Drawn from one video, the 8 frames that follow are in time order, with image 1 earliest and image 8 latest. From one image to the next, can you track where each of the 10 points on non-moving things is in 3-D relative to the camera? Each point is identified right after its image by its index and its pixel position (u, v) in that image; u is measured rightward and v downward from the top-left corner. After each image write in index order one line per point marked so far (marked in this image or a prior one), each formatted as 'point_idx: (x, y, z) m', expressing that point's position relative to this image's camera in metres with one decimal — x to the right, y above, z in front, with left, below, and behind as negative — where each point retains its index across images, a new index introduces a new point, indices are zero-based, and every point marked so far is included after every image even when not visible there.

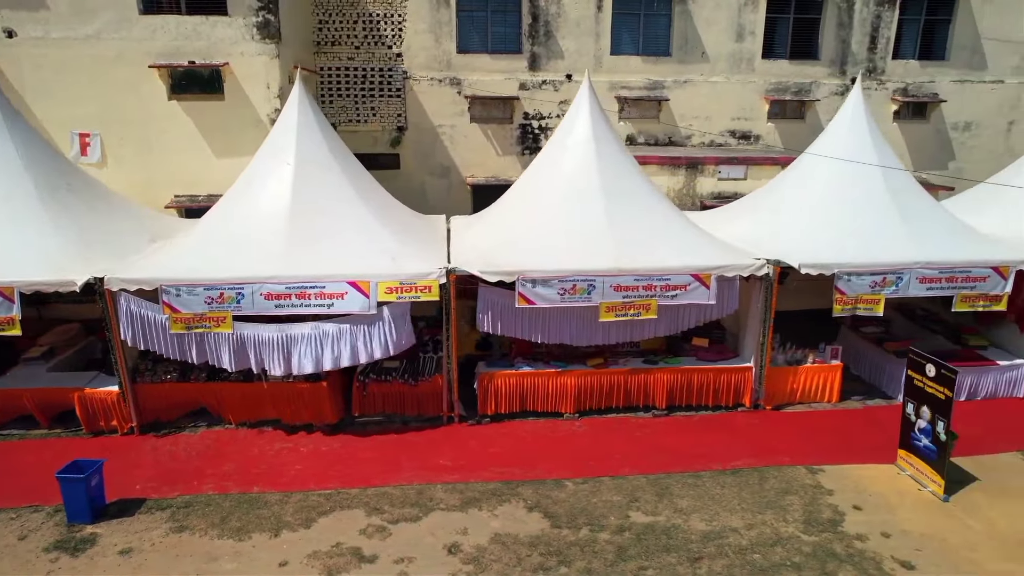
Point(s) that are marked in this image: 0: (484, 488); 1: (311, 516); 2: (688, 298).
0: (-0.3, -2.0, +6.8) m
1: (-1.9, -2.2, +6.3) m
2: (+2.1, -0.1, +7.9) m
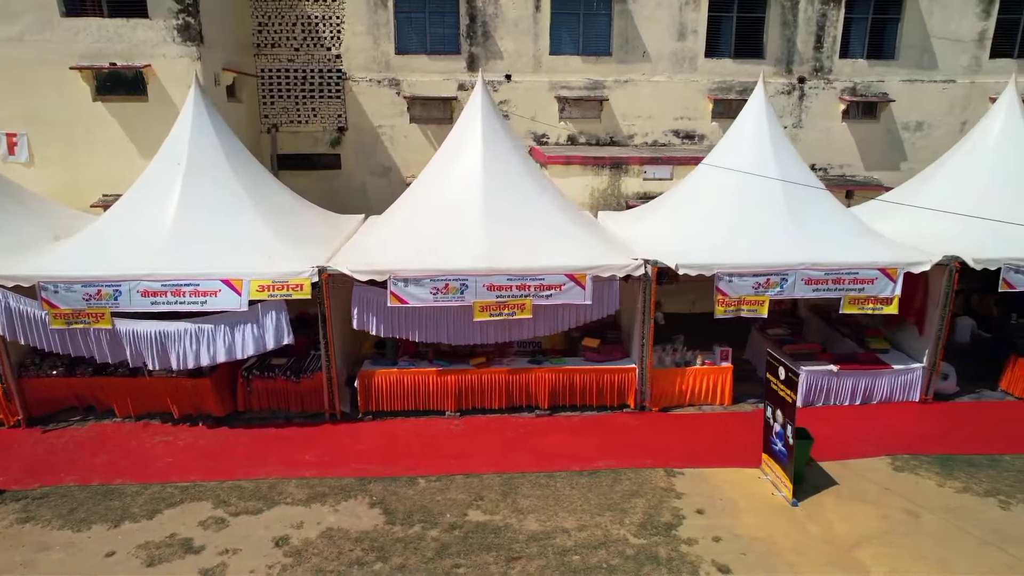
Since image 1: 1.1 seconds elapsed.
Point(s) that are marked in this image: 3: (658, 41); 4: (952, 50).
0: (-1.8, -2.0, +6.8) m
1: (-3.5, -2.1, +6.4) m
2: (+0.6, -0.1, +7.9) m
3: (+3.0, +5.2, +13.8) m
4: (+9.5, +5.2, +14.4) m
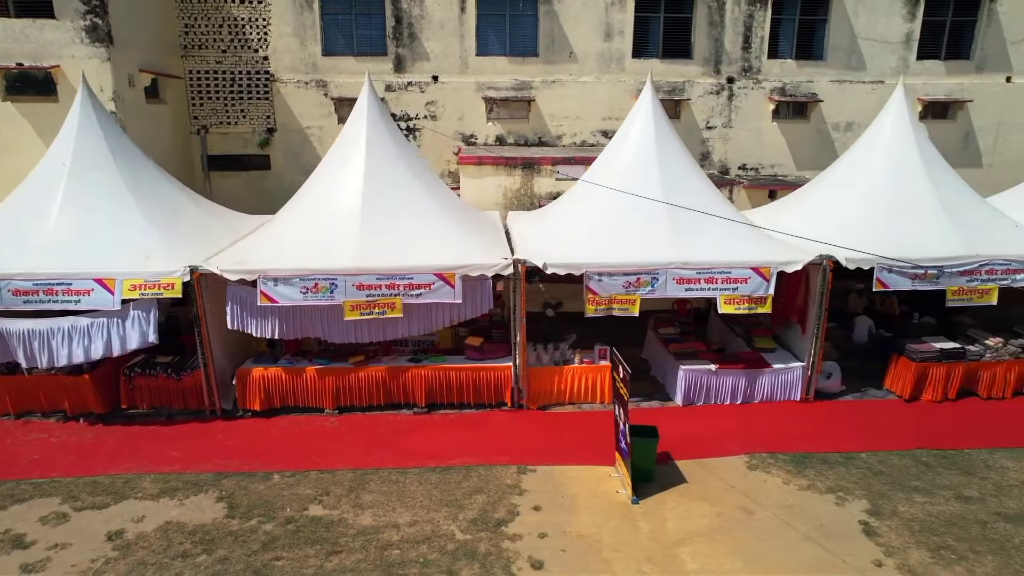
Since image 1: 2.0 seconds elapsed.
0: (-3.4, -2.0, +6.9) m
1: (-5.0, -2.1, +6.5) m
2: (-1.0, -0.1, +8.0) m
3: (+1.5, +5.2, +13.9) m
4: (+8.0, +5.2, +14.4) m
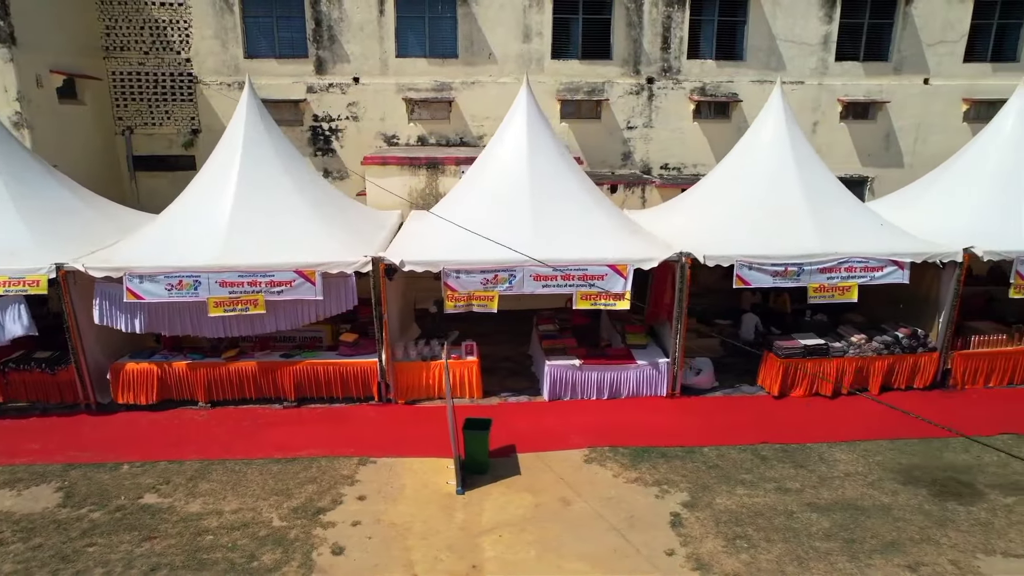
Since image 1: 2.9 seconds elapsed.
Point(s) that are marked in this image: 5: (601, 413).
0: (-5.1, -2.0, +7.1) m
1: (-6.8, -2.1, +6.7) m
2: (-2.7, -0.1, +8.2) m
3: (-0.2, +5.2, +14.1) m
4: (+6.3, +5.2, +14.6) m
5: (+1.1, -1.6, +8.5) m
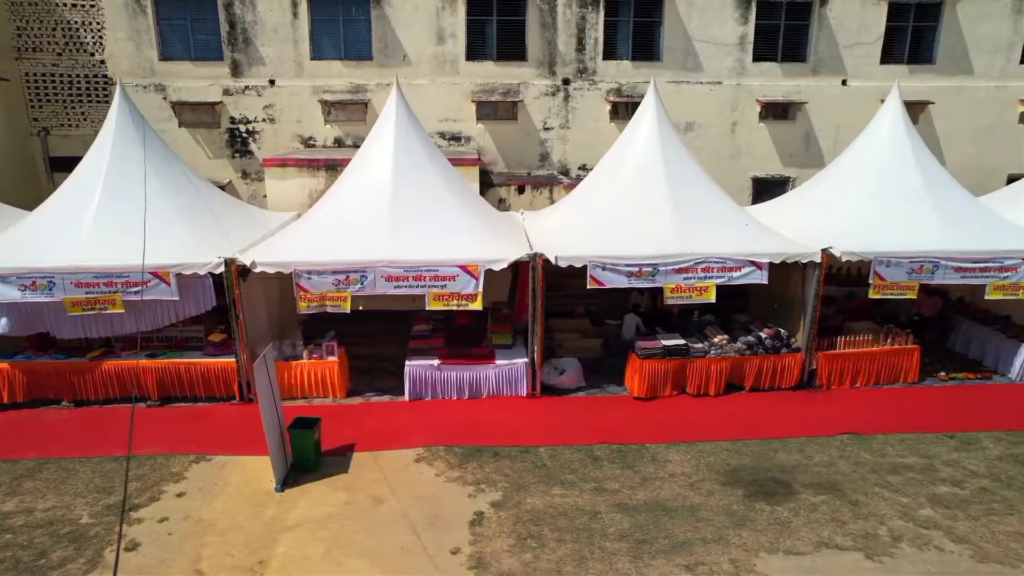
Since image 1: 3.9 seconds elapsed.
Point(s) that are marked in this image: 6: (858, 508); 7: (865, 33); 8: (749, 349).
0: (-7.0, -2.0, +7.2) m
1: (-8.6, -2.1, +6.8) m
2: (-4.6, -0.1, +8.3) m
3: (-2.0, +5.2, +14.1) m
4: (+4.5, +5.2, +14.6) m
5: (-0.7, -1.6, +8.5) m
6: (+3.4, -2.2, +6.4) m
7: (+8.0, +5.8, +14.8) m
8: (+3.2, -0.8, +9.0) m
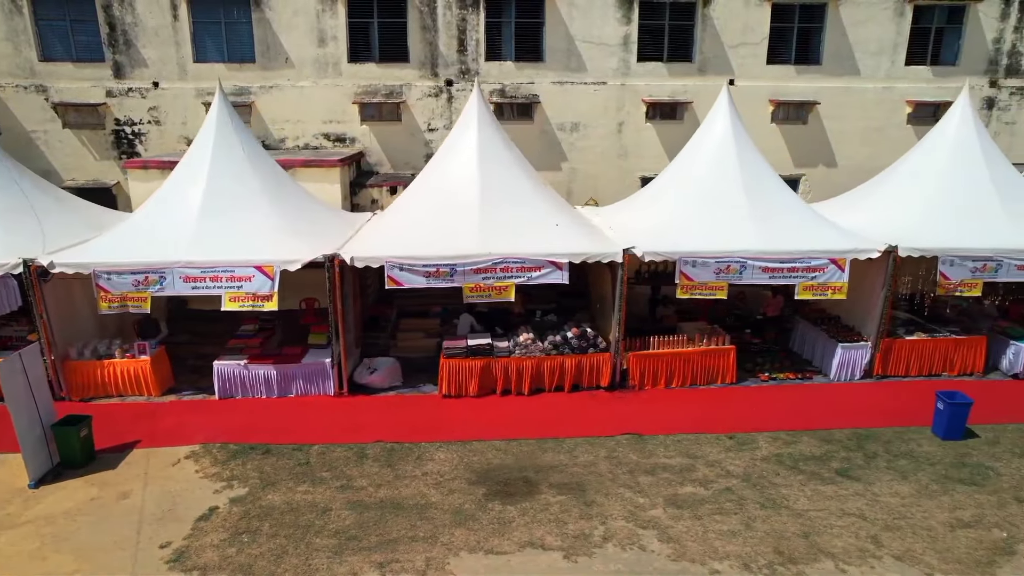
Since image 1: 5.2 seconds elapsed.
0: (-9.6, -2.0, +7.4) m
1: (-11.3, -2.1, +7.0) m
2: (-7.2, -0.1, +8.4) m
3: (-4.6, +5.2, +14.2) m
4: (+1.9, +5.2, +14.7) m
5: (-3.4, -1.6, +8.6) m
6: (+0.8, -2.2, +6.5) m
7: (+5.4, +5.7, +14.8) m
8: (+0.6, -0.8, +9.1) m
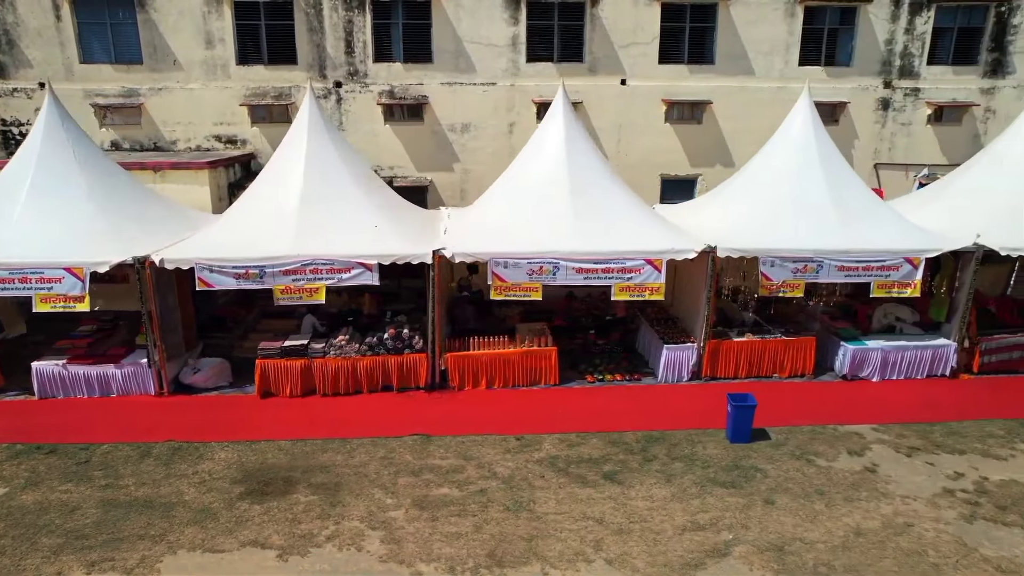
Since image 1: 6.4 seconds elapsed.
0: (-12.2, -2.0, +7.5) m
1: (-13.8, -2.1, +7.1) m
2: (-9.7, -0.1, +8.5) m
3: (-7.1, +5.2, +14.3) m
4: (-0.6, +5.2, +14.7) m
5: (-5.9, -1.6, +8.7) m
6: (-1.8, -2.2, +6.6) m
7: (+2.9, +5.7, +14.8) m
8: (-1.9, -0.9, +9.1) m
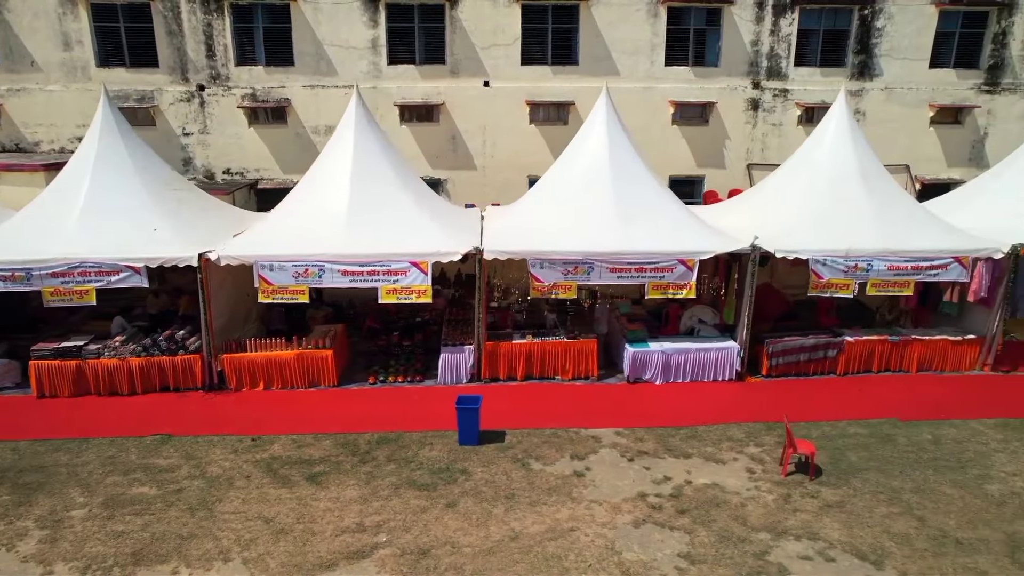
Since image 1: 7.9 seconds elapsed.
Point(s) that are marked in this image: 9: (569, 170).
0: (-15.3, -2.0, +7.6) m
1: (-17.0, -2.1, +7.2) m
2: (-12.9, -0.1, +8.6) m
3: (-10.2, +5.2, +14.4) m
4: (-3.7, +5.2, +14.8) m
5: (-9.0, -1.7, +8.8) m
6: (-4.9, -2.2, +6.6) m
7: (-0.2, +5.7, +14.8) m
8: (-5.1, -0.9, +9.2) m
9: (+0.9, +1.9, +10.4) m
